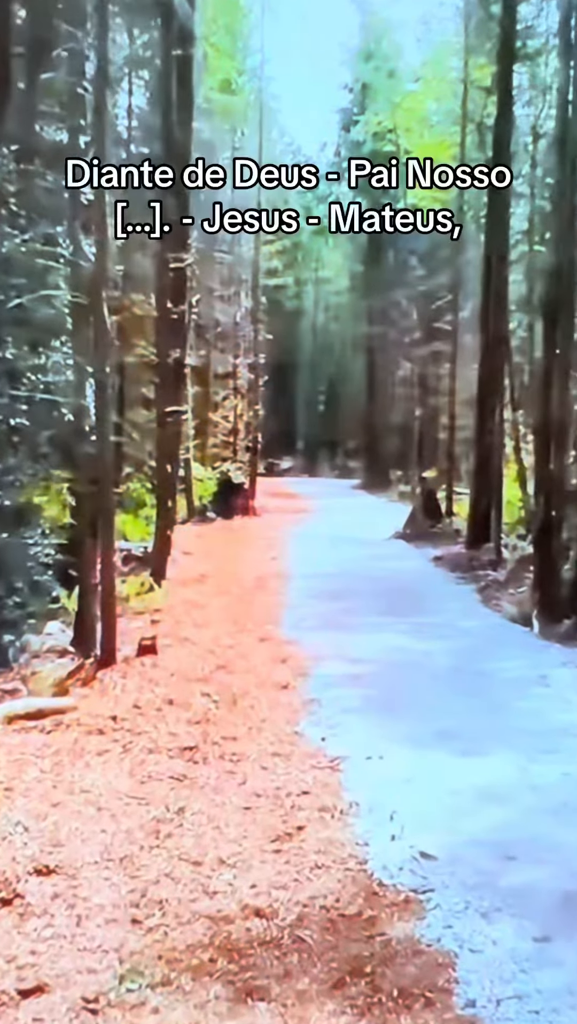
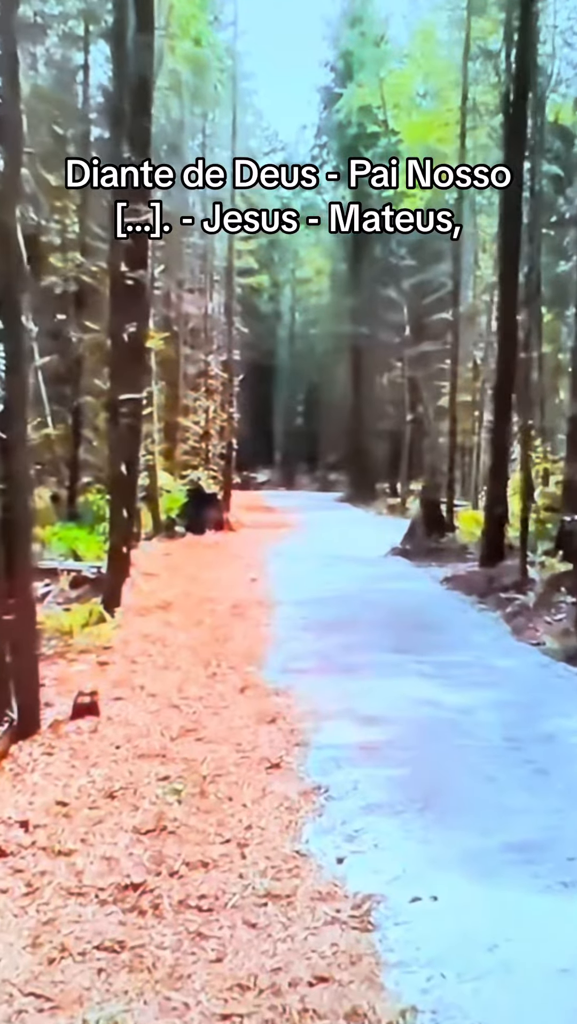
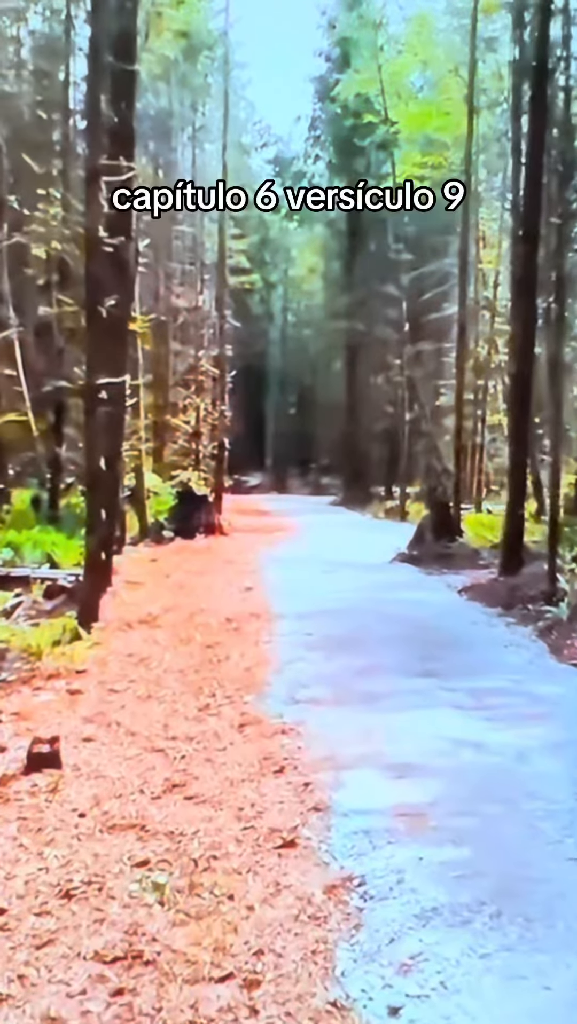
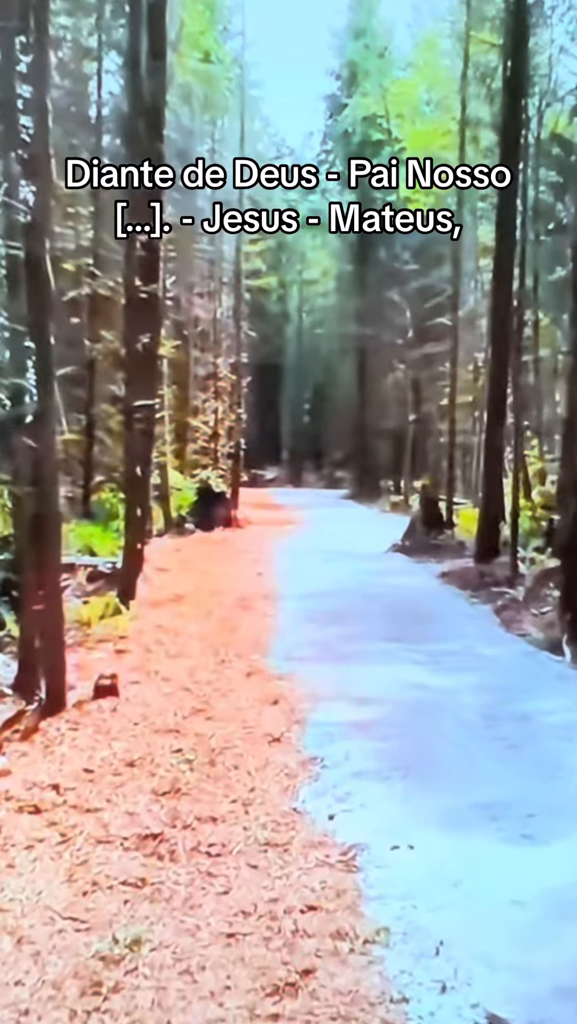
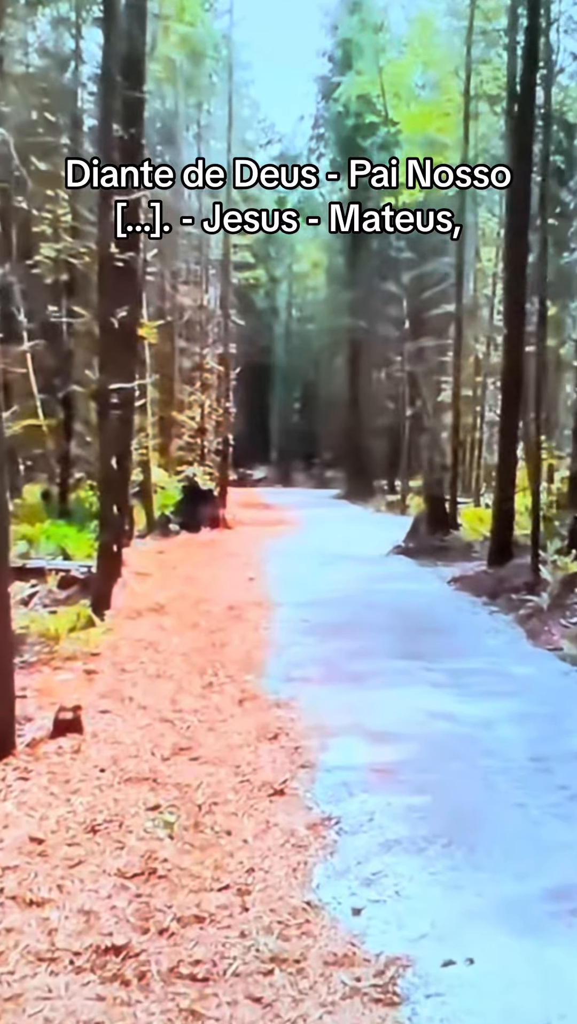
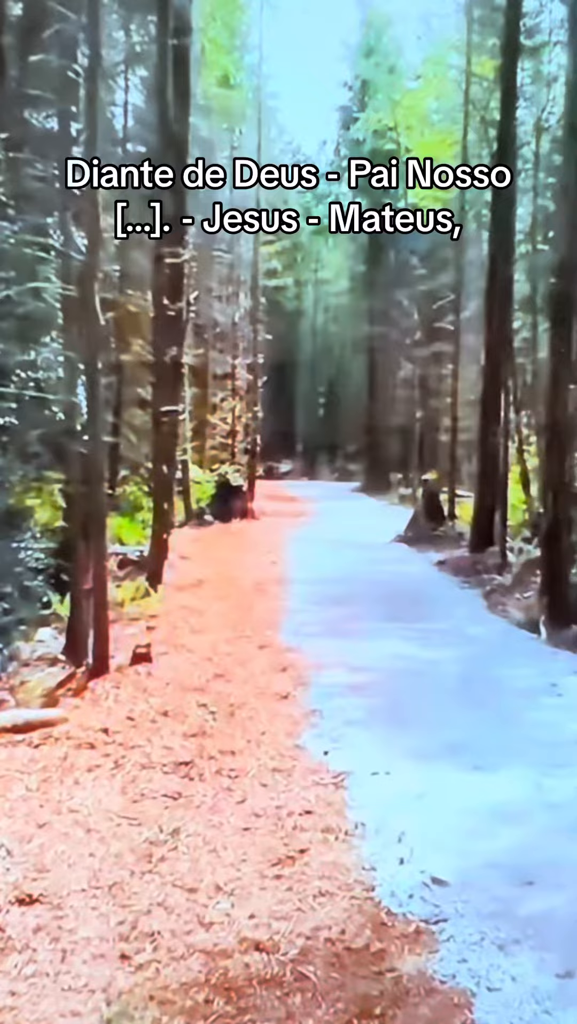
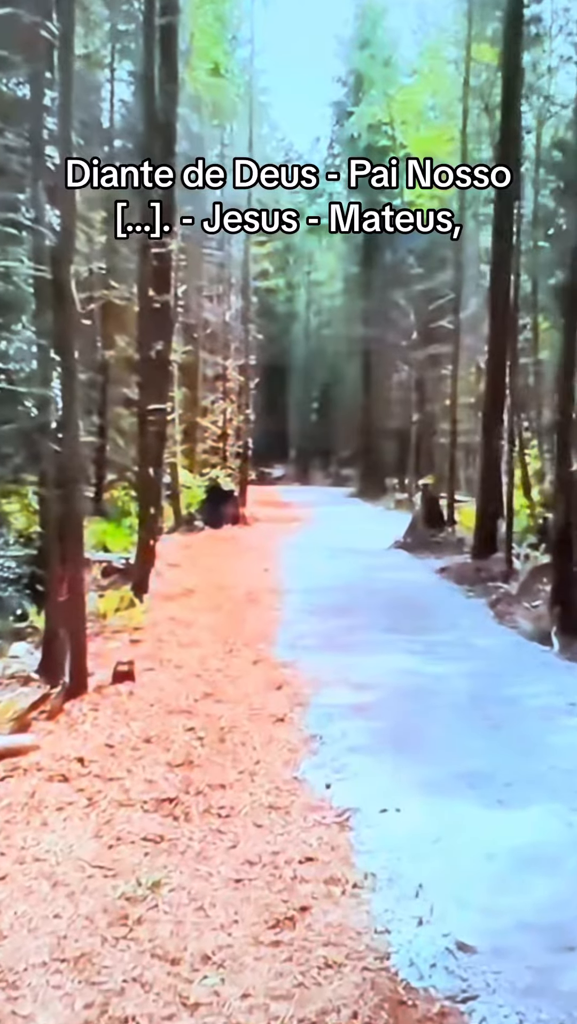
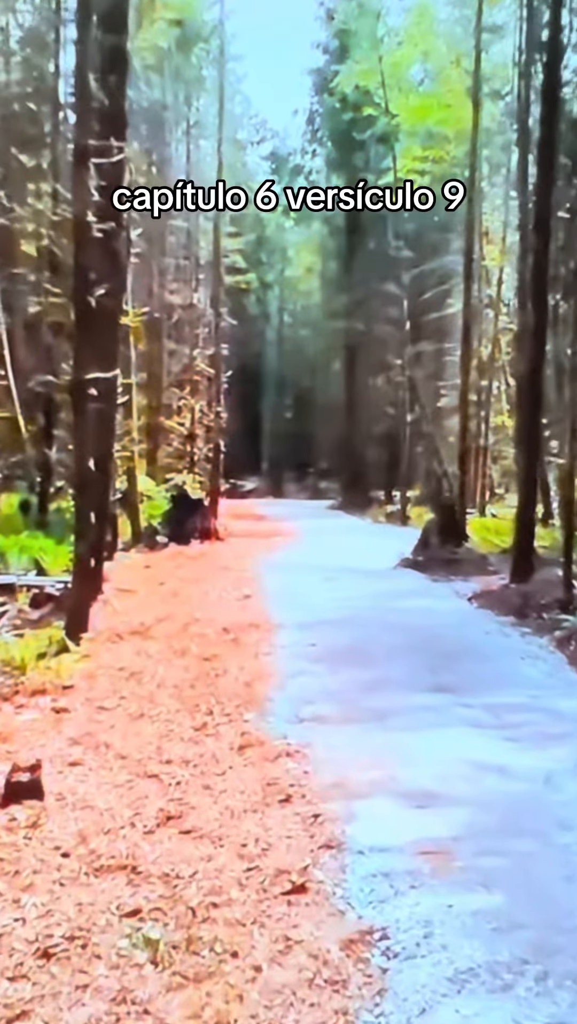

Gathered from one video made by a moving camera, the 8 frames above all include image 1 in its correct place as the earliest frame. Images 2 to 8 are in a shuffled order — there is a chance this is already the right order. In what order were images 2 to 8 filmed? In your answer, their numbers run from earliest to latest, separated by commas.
6, 7, 4, 2, 5, 3, 8
